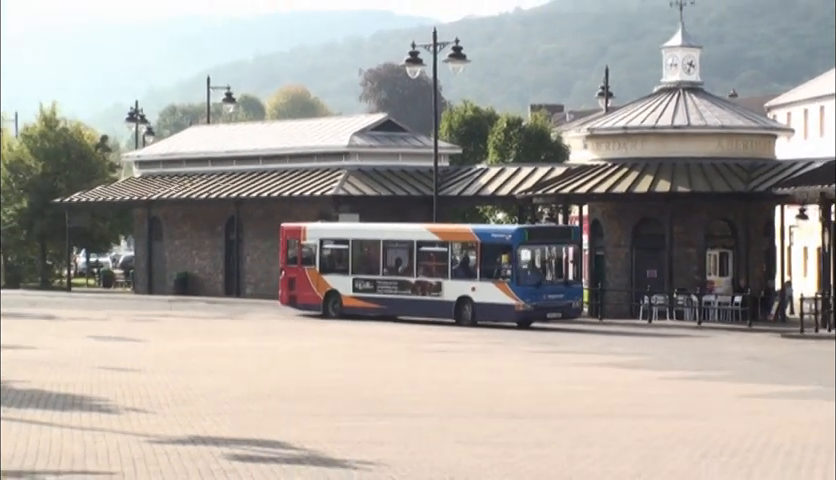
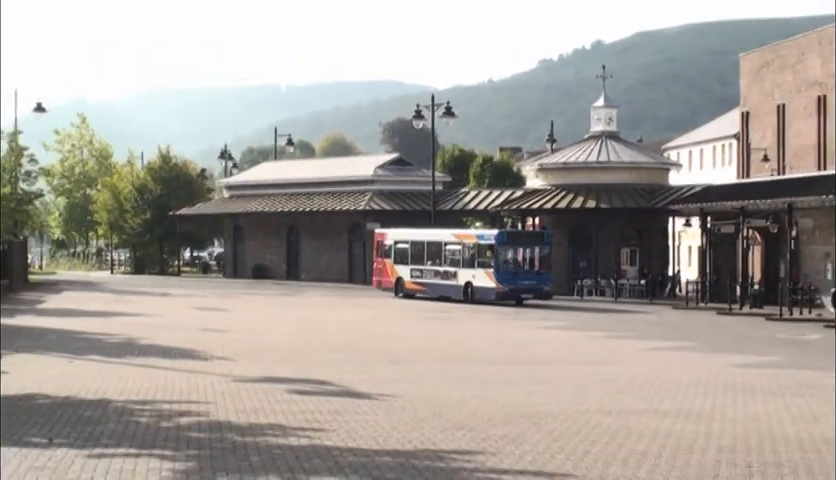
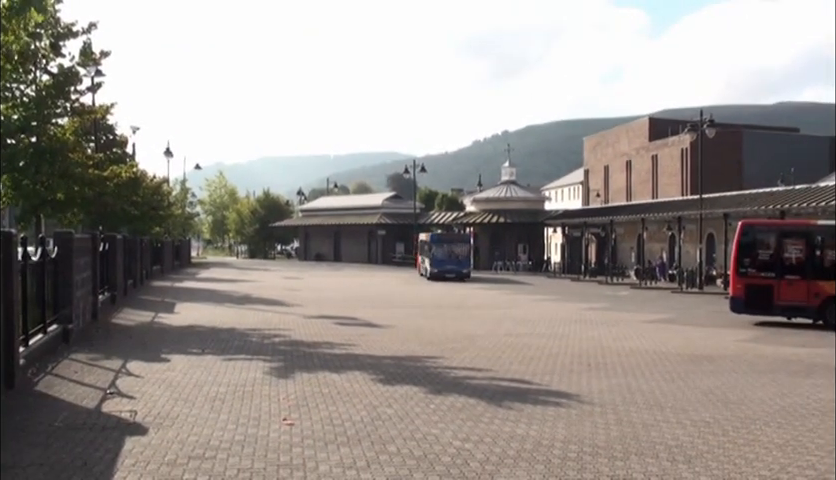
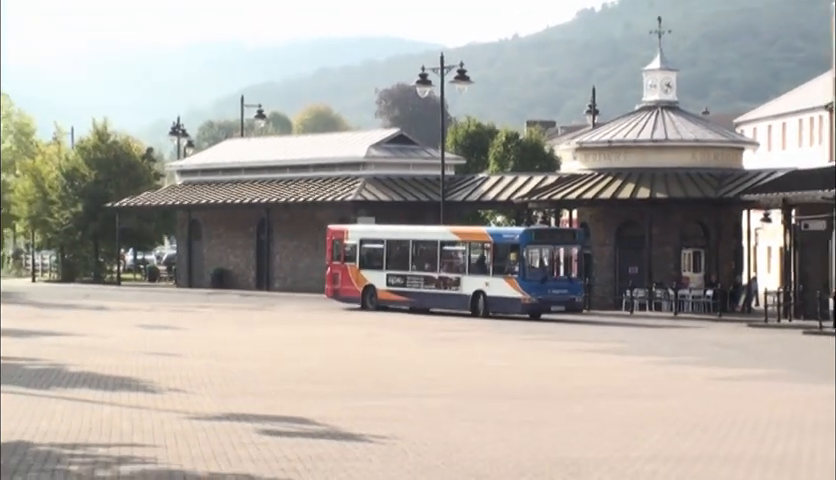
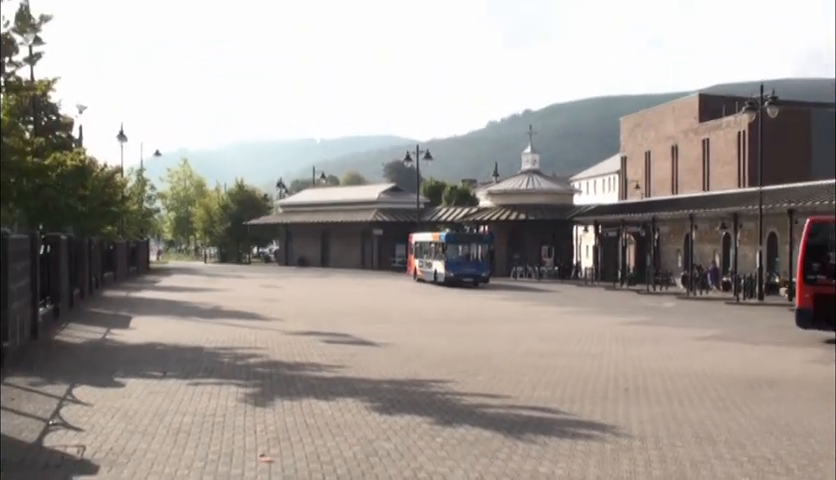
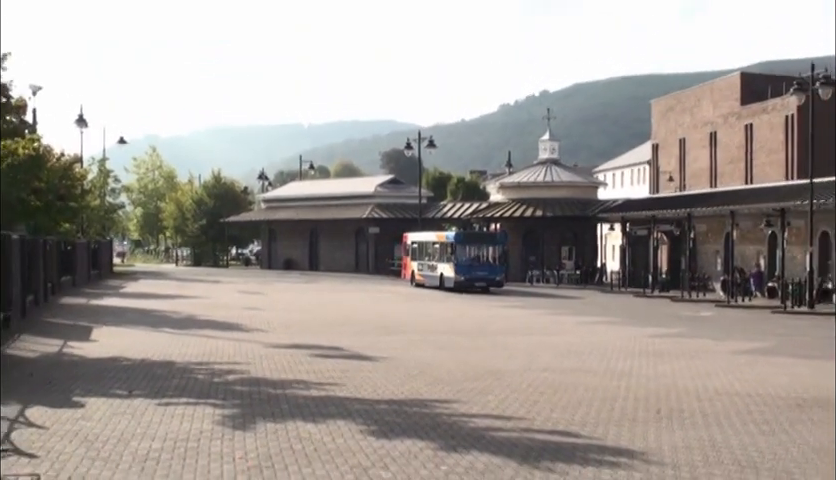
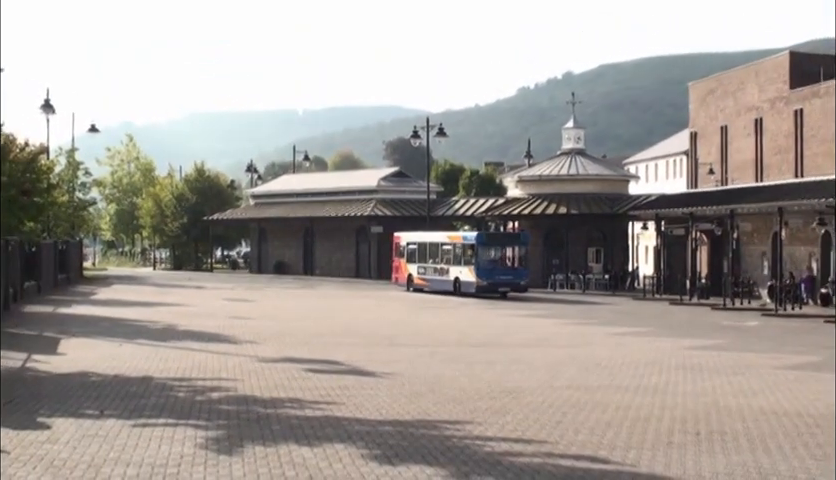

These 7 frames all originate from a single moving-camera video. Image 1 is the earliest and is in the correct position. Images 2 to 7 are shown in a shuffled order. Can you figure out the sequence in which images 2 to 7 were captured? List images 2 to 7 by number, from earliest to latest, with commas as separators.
4, 2, 7, 6, 5, 3
